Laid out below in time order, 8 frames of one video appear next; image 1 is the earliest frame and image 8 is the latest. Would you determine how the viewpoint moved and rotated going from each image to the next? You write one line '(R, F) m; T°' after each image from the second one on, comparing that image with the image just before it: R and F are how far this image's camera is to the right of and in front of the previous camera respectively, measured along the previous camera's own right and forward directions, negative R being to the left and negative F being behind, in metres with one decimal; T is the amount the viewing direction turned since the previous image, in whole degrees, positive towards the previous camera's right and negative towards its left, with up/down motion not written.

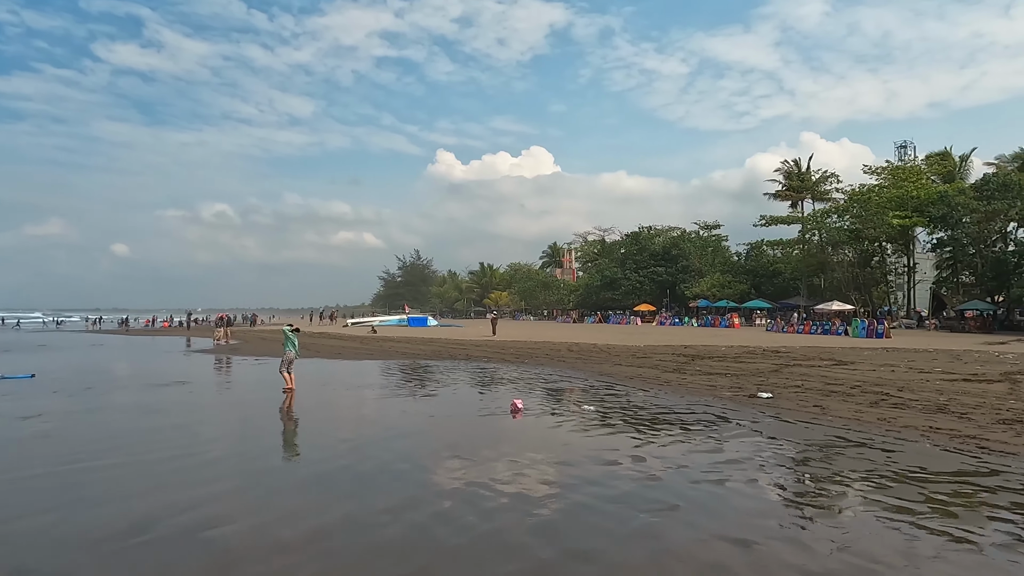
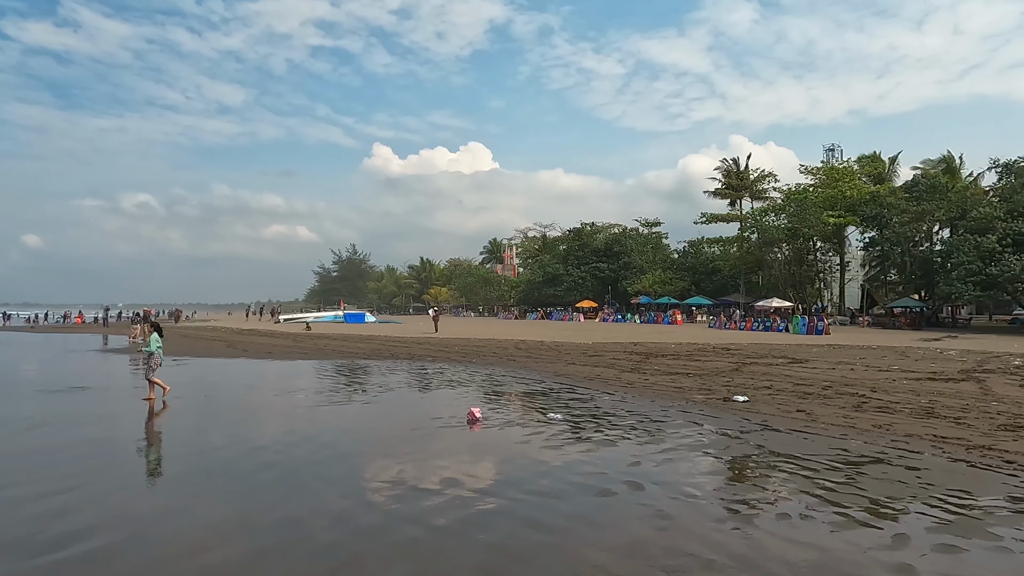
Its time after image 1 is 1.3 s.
(-0.3, +1.3) m; +5°
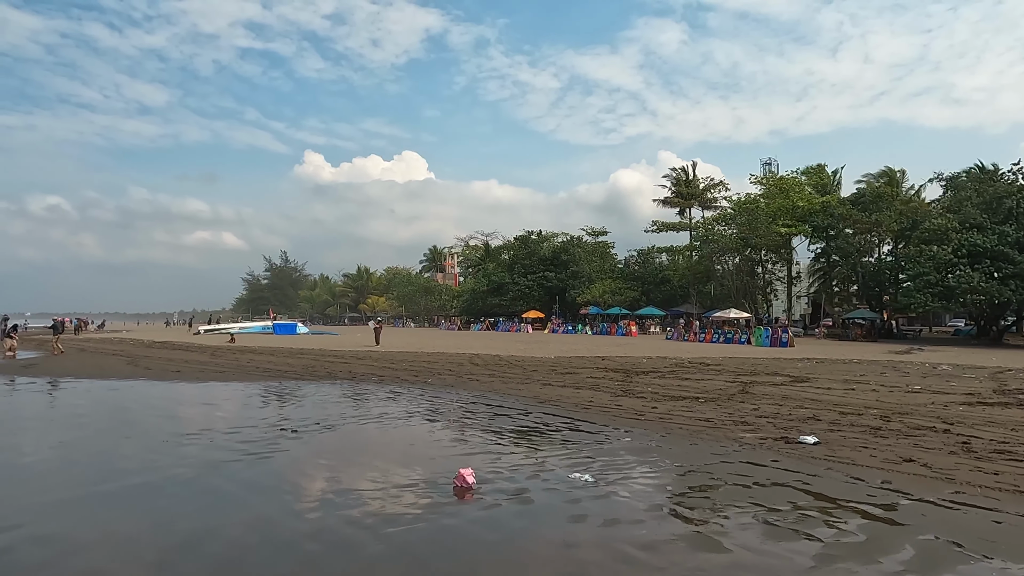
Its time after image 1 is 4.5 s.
(-0.8, +3.2) m; +6°
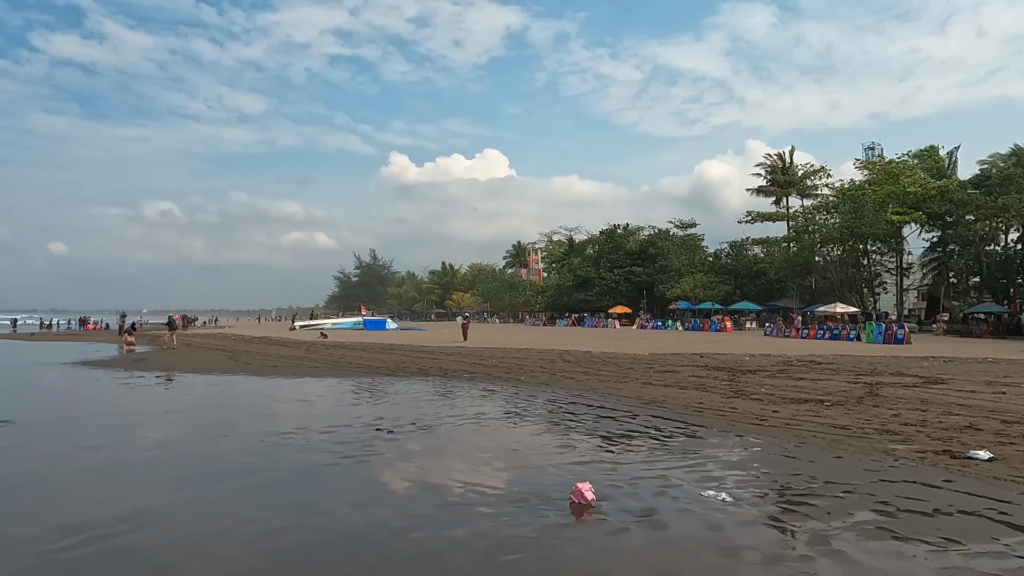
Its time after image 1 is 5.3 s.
(-0.3, +0.8) m; -7°
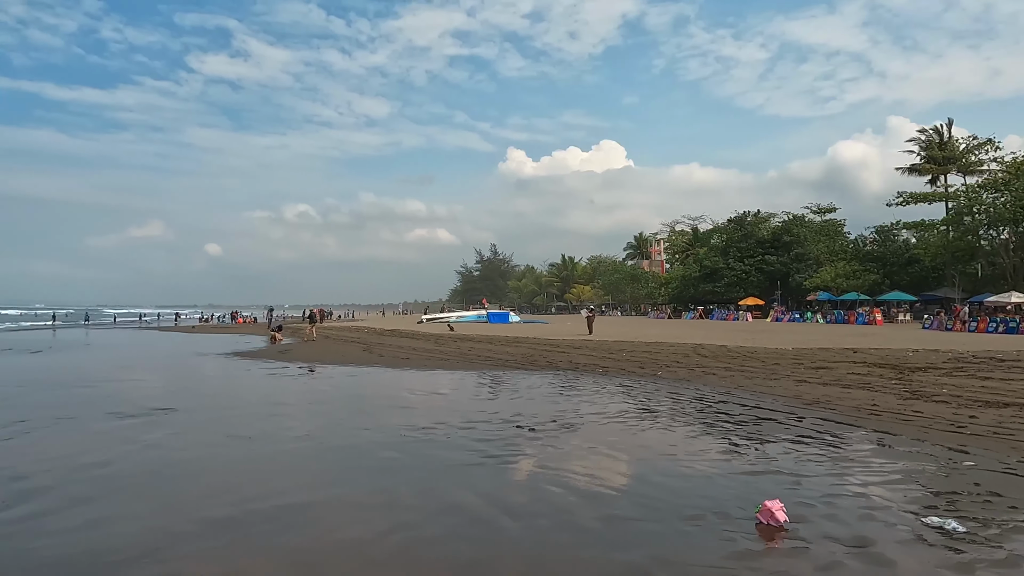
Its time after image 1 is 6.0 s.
(-0.4, +0.6) m; -10°
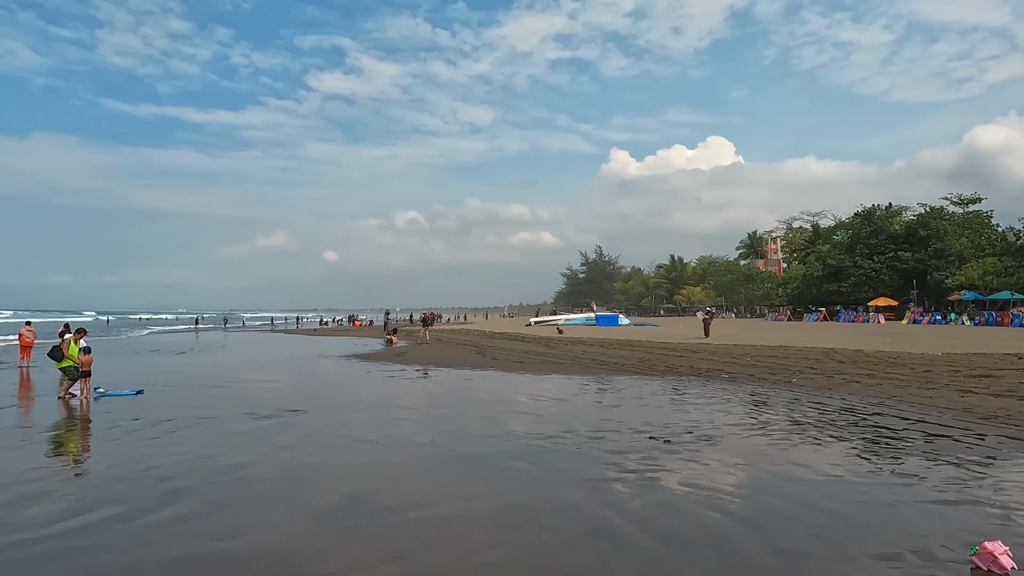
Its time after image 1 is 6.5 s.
(-0.3, +0.4) m; -9°
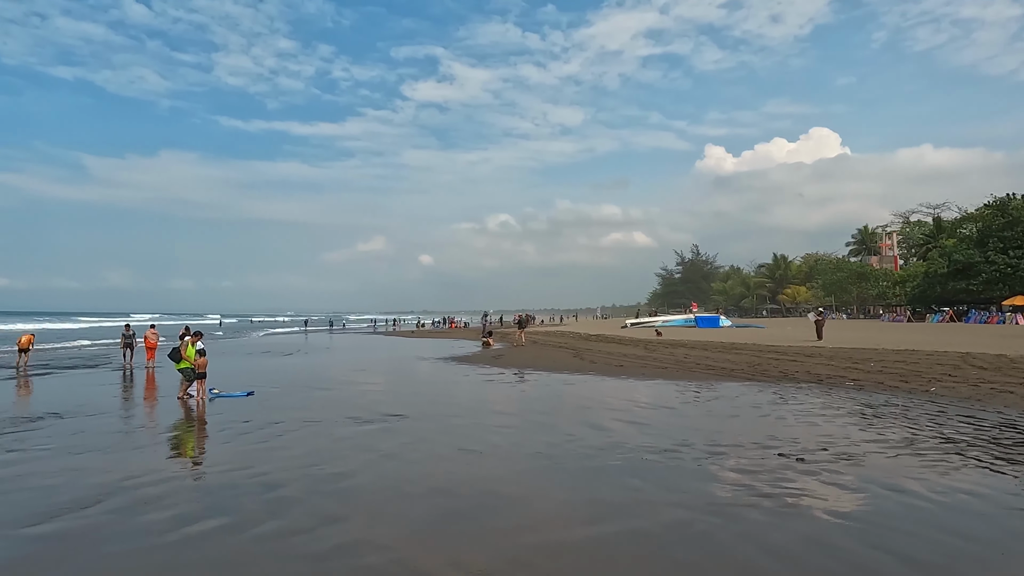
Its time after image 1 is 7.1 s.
(-0.2, +0.5) m; -8°
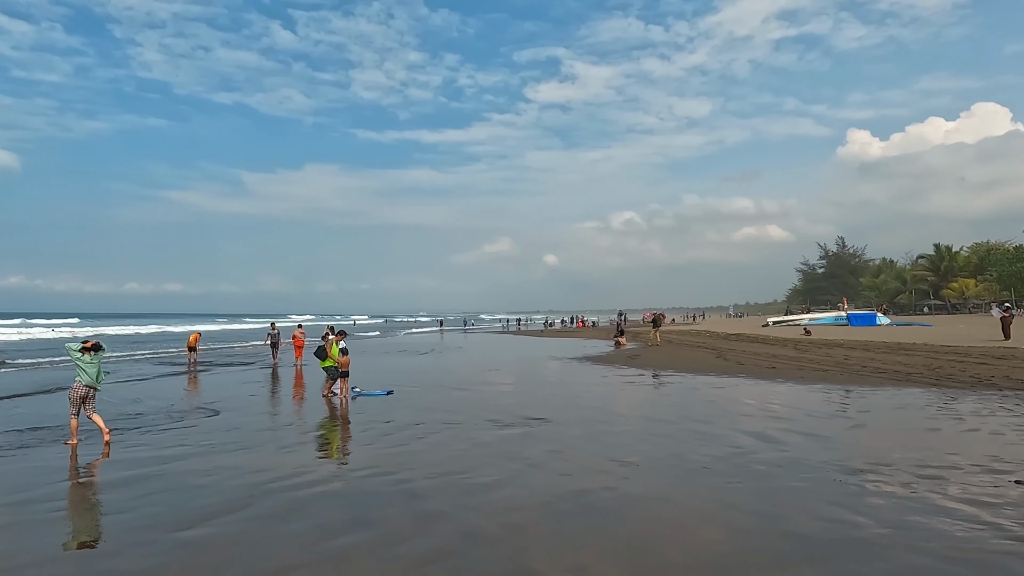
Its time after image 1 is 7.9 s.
(-0.3, +0.7) m; -11°
